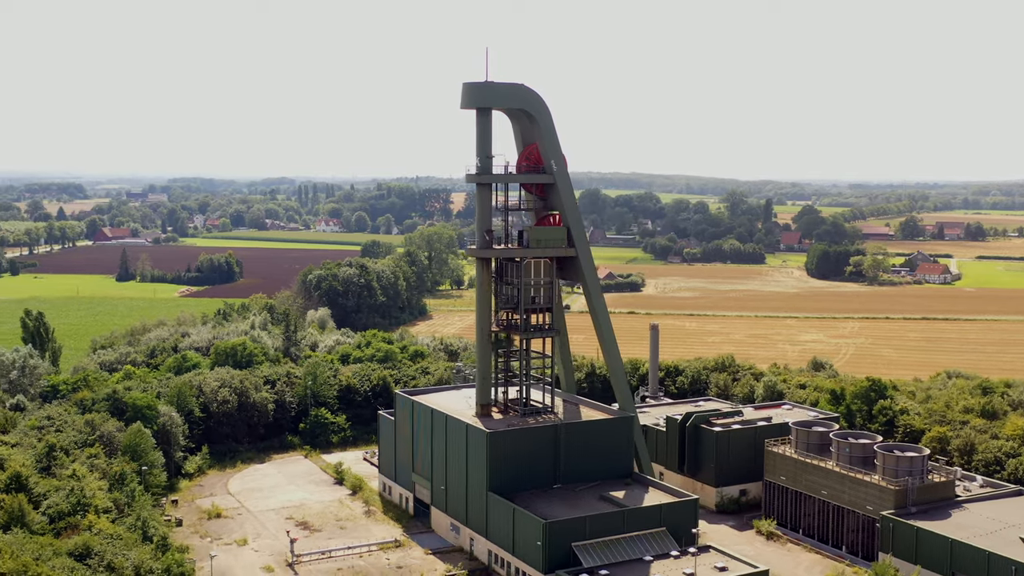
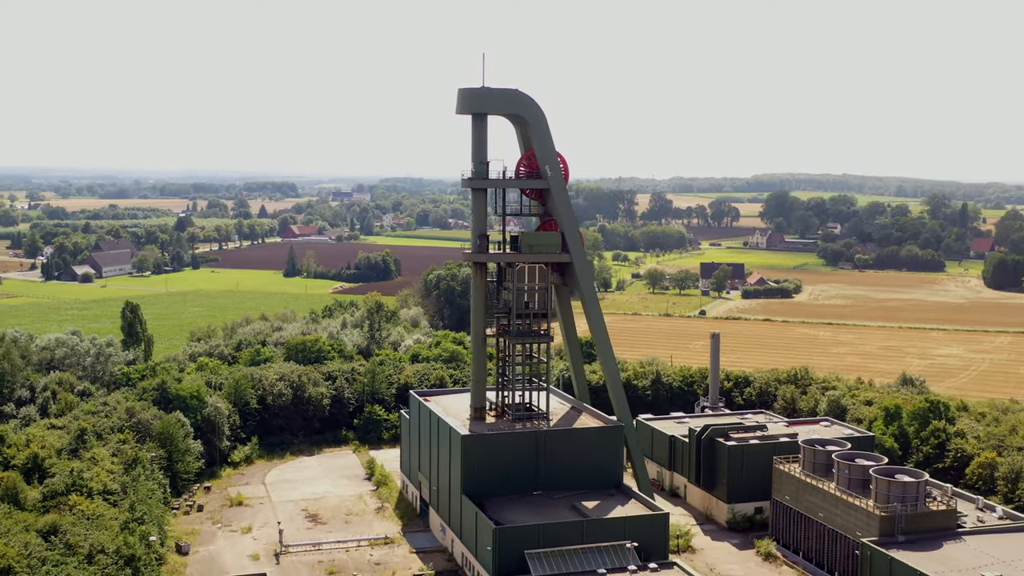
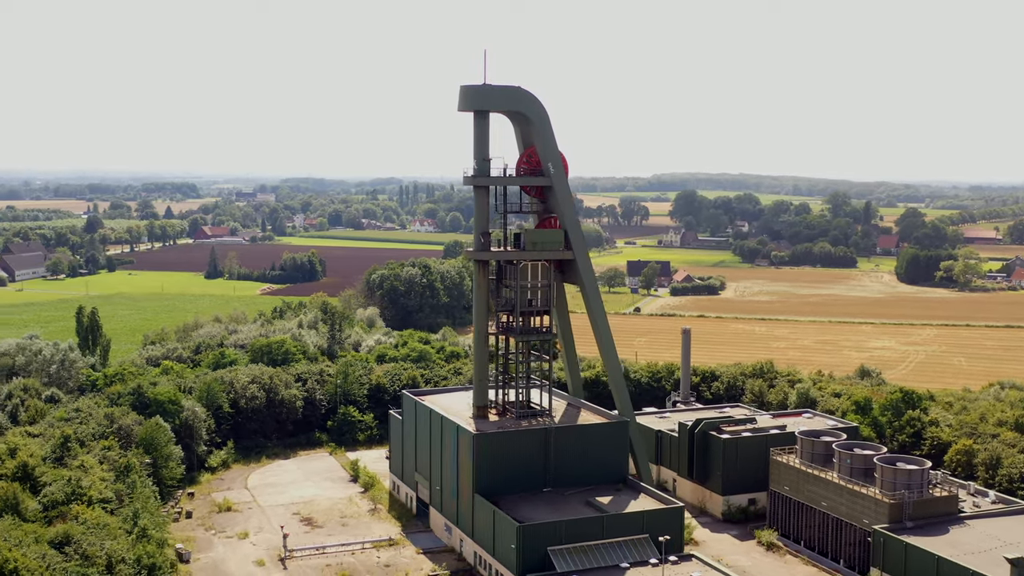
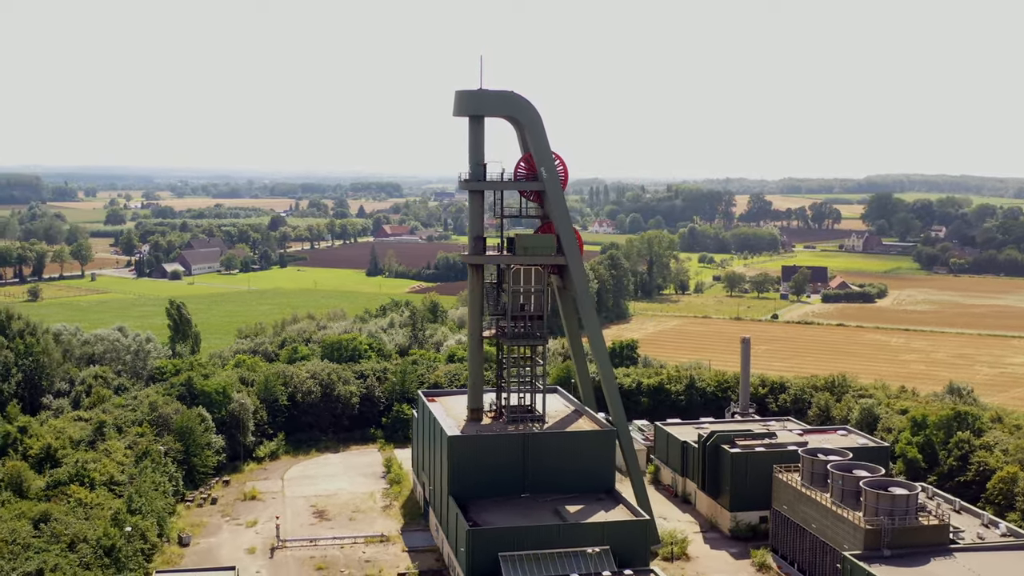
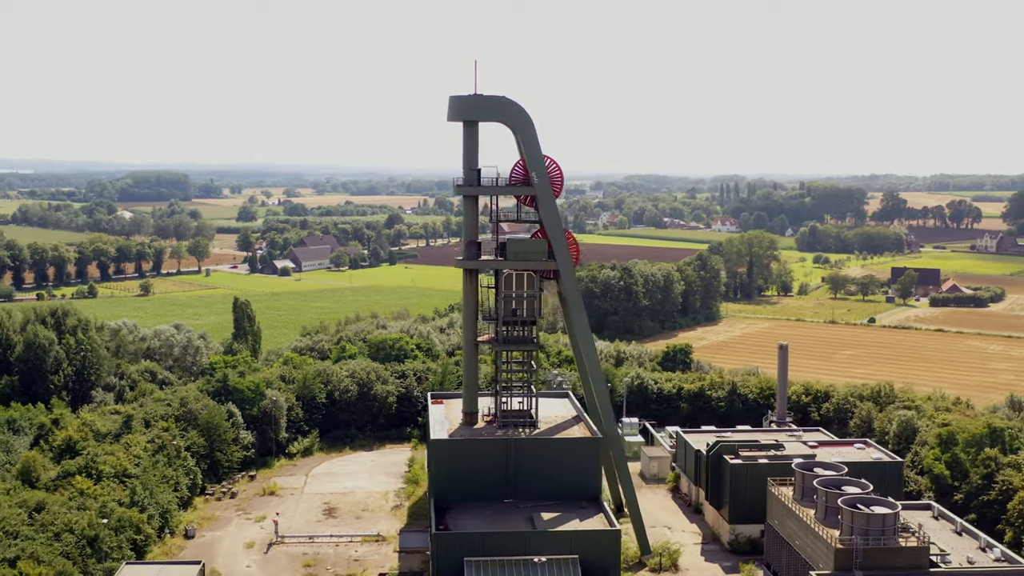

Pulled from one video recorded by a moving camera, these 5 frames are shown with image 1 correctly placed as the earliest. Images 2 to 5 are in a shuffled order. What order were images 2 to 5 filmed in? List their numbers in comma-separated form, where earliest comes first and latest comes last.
3, 2, 4, 5
